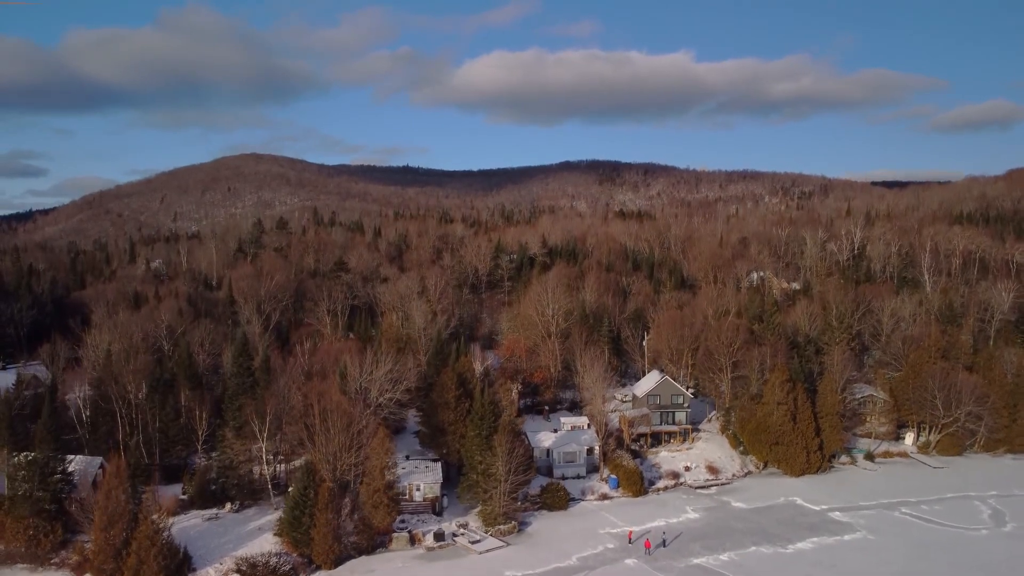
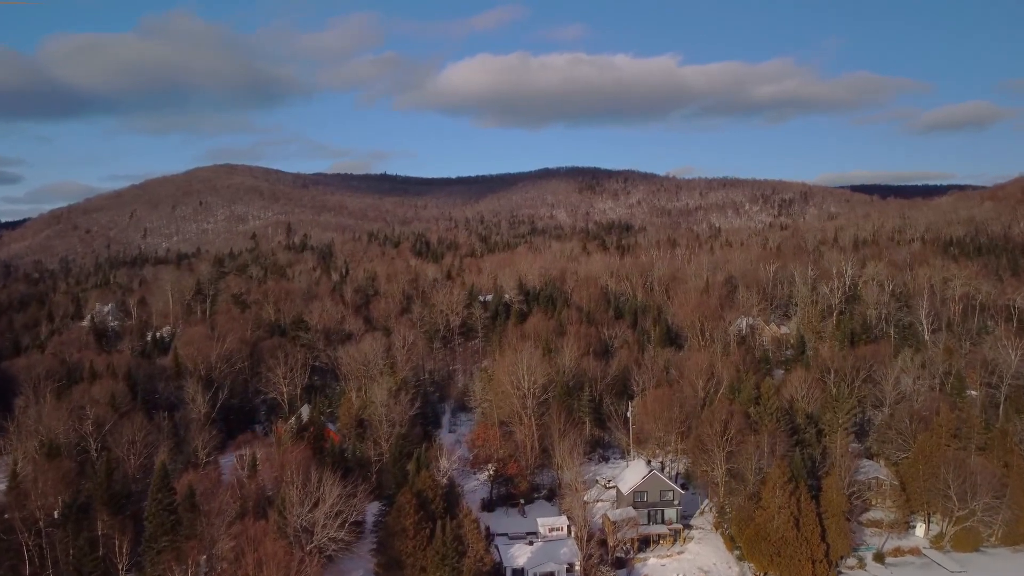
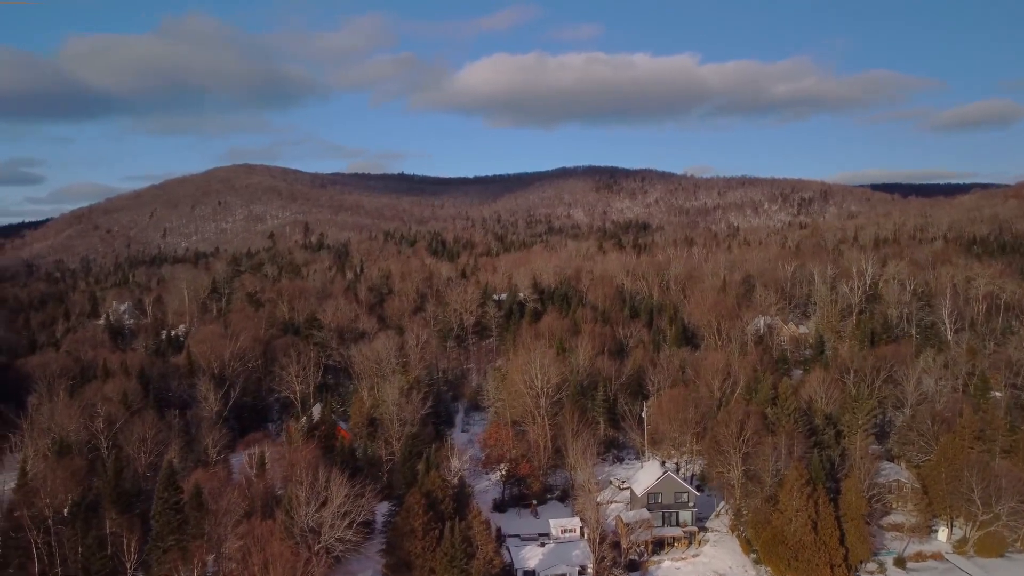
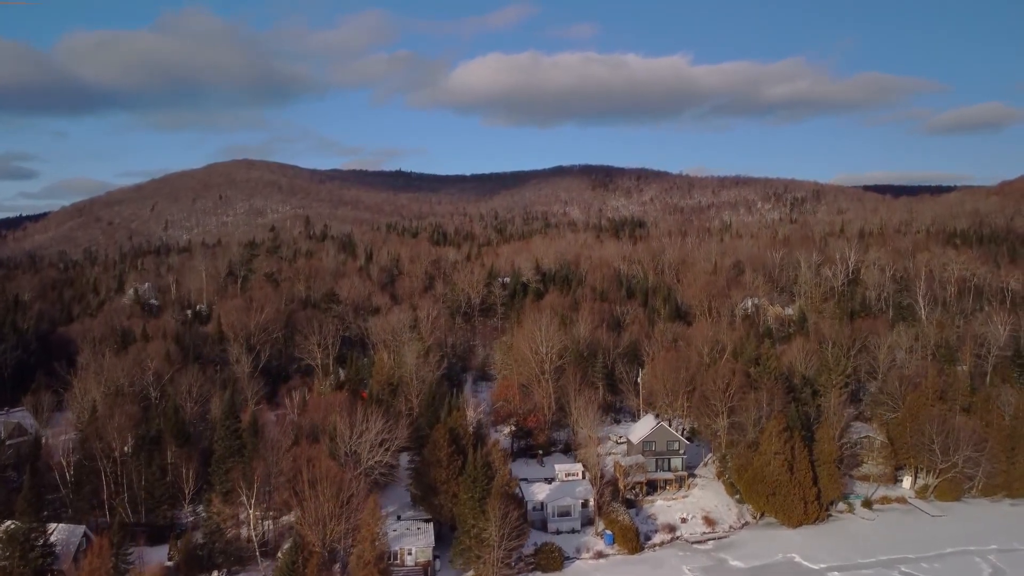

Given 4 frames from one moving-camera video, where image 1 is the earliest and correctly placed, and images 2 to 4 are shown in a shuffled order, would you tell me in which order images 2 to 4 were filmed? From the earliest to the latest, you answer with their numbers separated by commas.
4, 2, 3
